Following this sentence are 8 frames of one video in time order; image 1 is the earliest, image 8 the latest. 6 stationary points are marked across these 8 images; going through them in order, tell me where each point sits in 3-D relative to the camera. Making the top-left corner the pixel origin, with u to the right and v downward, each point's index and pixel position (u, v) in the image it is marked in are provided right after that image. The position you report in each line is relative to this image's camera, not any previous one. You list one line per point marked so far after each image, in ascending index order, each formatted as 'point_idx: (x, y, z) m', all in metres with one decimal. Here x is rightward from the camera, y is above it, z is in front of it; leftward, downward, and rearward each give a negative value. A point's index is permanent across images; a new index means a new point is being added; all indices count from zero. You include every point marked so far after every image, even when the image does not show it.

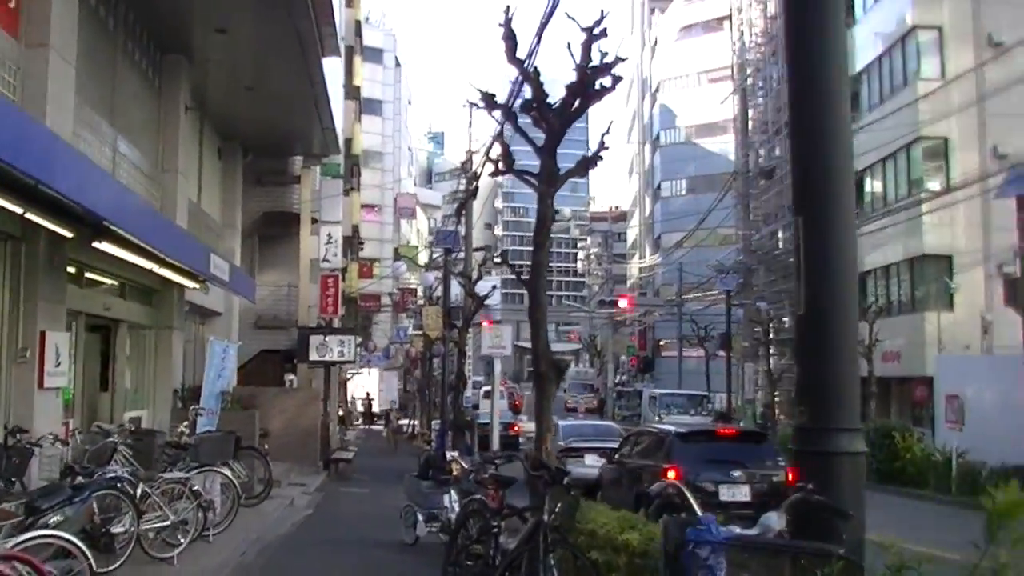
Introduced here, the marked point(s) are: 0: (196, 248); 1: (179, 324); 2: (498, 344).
0: (-3.5, +0.5, +14.6) m
1: (-4.5, -0.5, +18.0) m
2: (-0.2, -0.7, +16.6) m
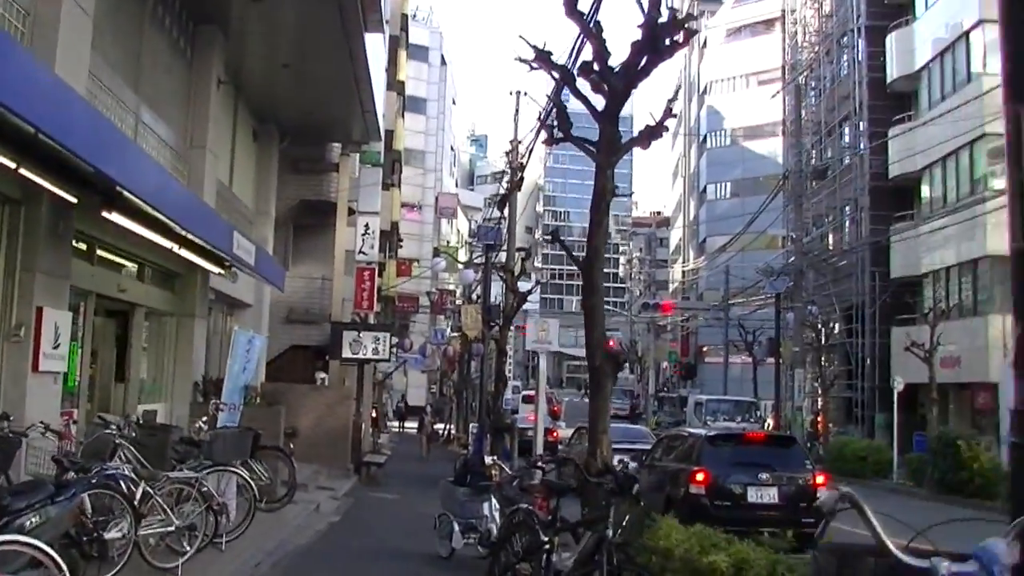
0: (-2.9, +0.6, +13.4) m
1: (-3.9, -0.3, +16.8) m
2: (+0.4, -0.6, +15.2) m
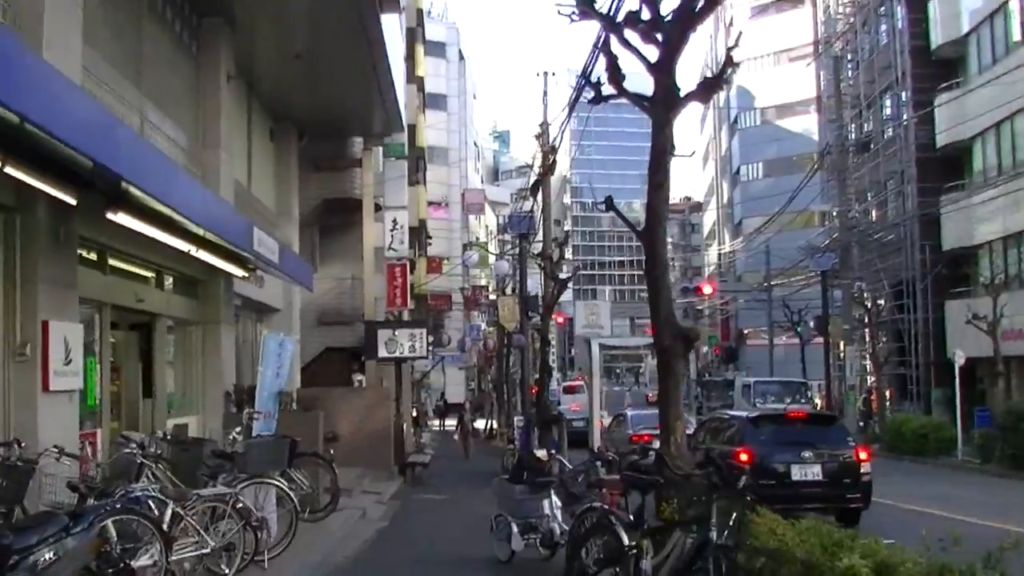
0: (-2.5, +0.6, +12.4) m
1: (-3.4, -0.4, +15.9) m
2: (+0.9, -0.4, +14.3) m
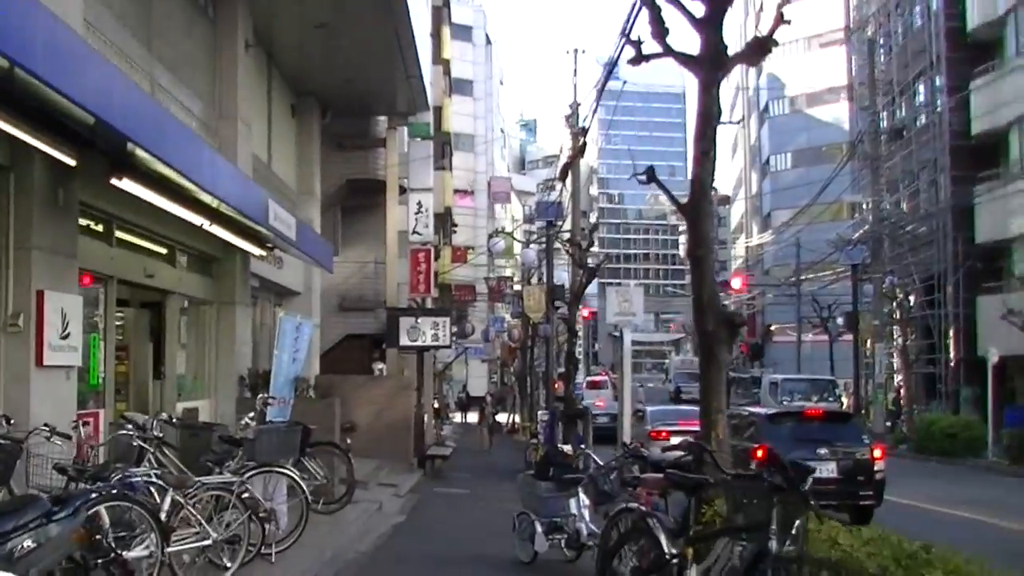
0: (-2.3, +0.8, +11.8) m
1: (-3.1, -0.1, +15.2) m
2: (+1.2, -0.2, +13.5) m
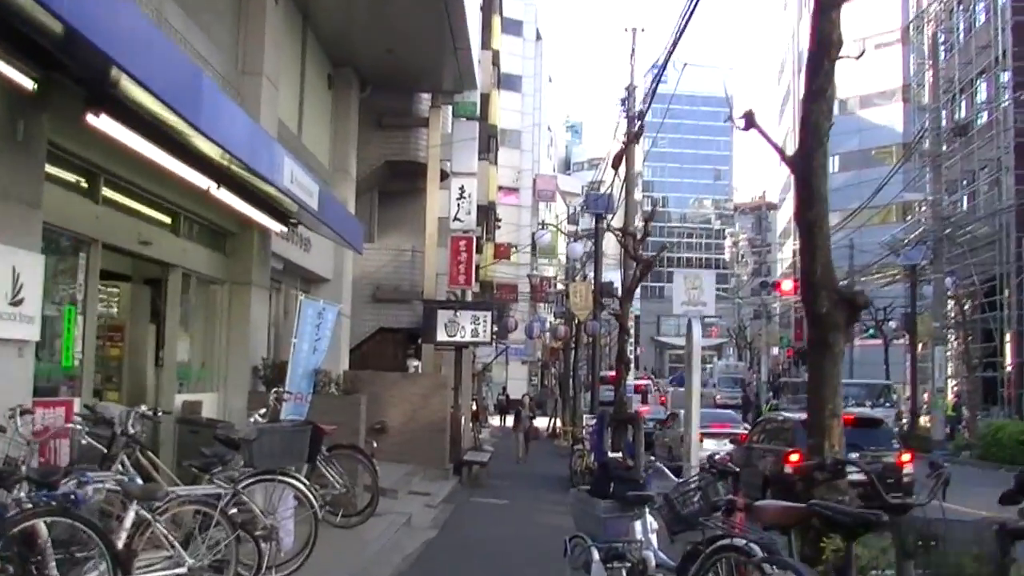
0: (-1.8, +1.0, +10.1) m
1: (-2.6, +0.1, +13.6) m
2: (+1.6, -0.1, +11.7) m
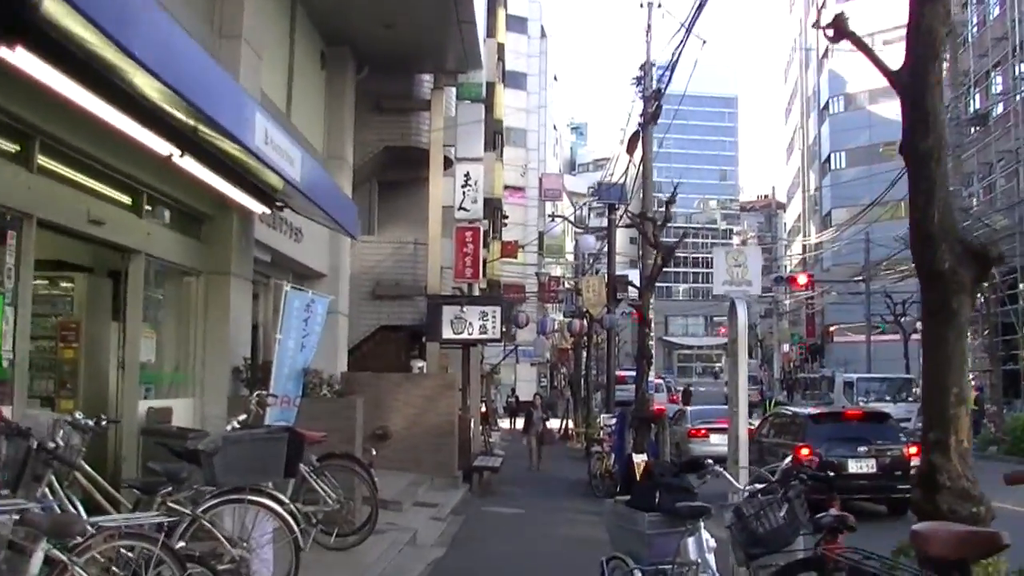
0: (-1.8, +1.1, +8.6) m
1: (-2.4, +0.2, +12.0) m
2: (+1.8, +0.1, +10.2) m
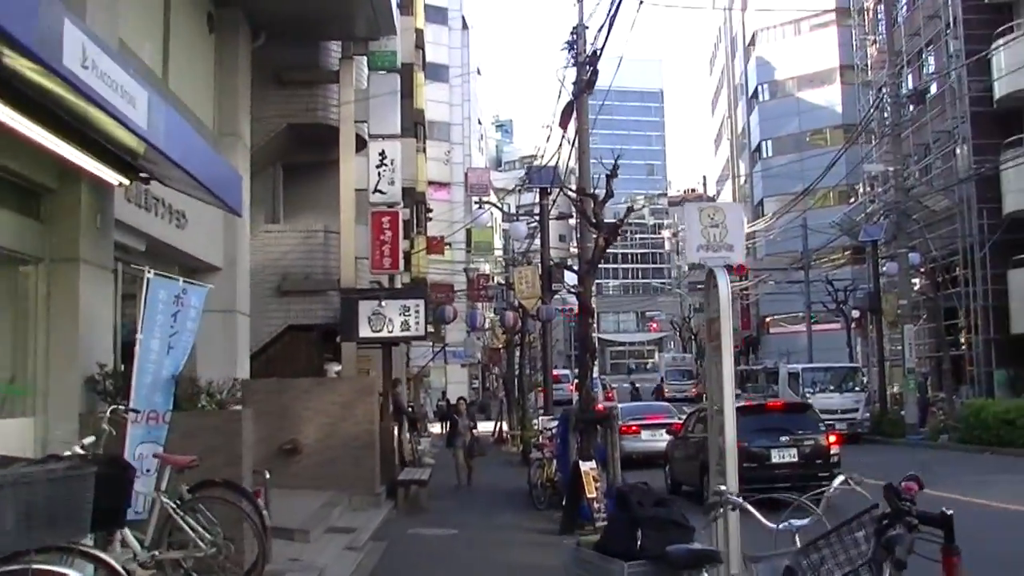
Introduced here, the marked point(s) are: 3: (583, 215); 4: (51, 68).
0: (-2.2, +1.2, +6.3) m
1: (-3.0, +0.2, +9.7) m
2: (+1.3, +0.3, +8.1) m
3: (+1.0, +0.9, +17.5) m
4: (-2.2, +1.0, +6.2) m
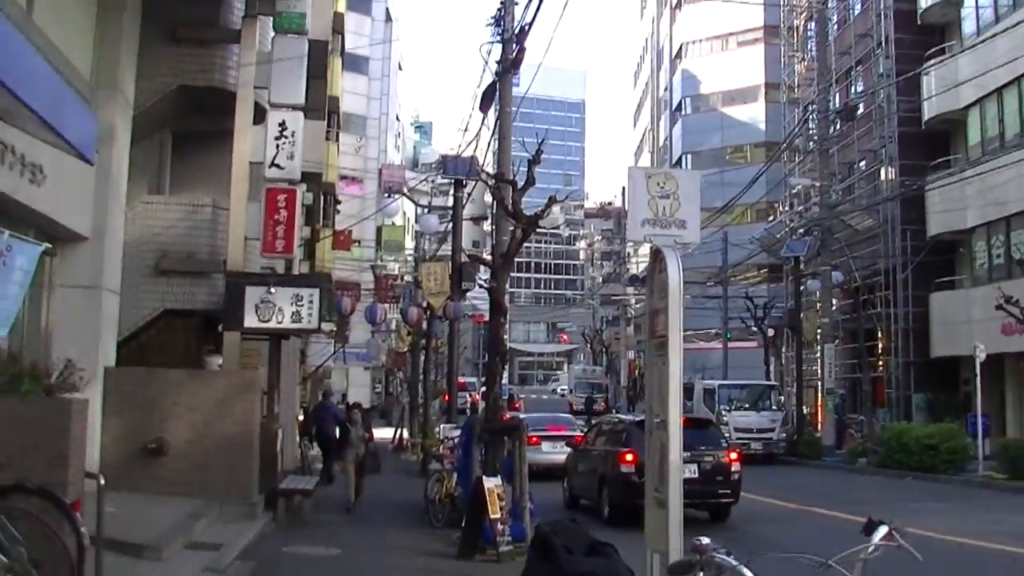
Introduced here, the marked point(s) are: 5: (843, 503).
0: (-2.5, +1.5, +4.6) m
1: (-3.6, +0.5, +7.9) m
2: (+0.8, +0.3, +6.6) m
3: (-0.1, +1.0, +16.0) m
4: (-2.5, +1.3, +4.5) m
5: (+4.8, -3.1, +19.0) m
